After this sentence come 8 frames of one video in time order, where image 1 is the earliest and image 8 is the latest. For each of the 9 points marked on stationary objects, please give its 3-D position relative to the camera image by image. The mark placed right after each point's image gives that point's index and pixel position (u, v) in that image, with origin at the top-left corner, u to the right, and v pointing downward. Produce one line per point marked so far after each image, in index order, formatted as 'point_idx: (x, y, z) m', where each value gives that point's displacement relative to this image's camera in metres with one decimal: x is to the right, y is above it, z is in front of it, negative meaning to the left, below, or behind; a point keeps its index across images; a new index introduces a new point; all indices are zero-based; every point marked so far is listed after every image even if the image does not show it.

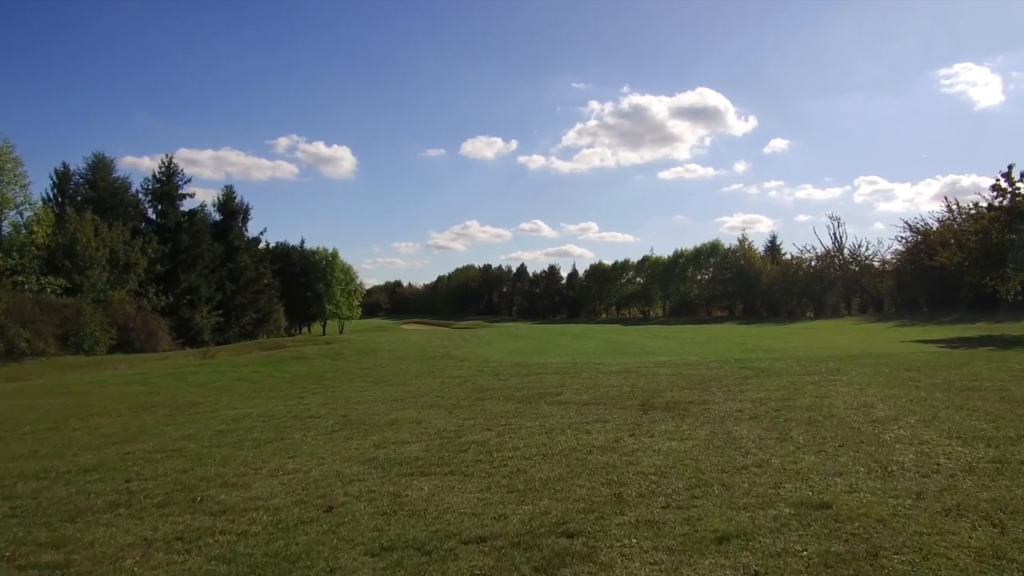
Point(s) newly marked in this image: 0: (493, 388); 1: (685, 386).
0: (-0.5, -2.7, +17.3) m
1: (+4.2, -2.4, +15.2) m
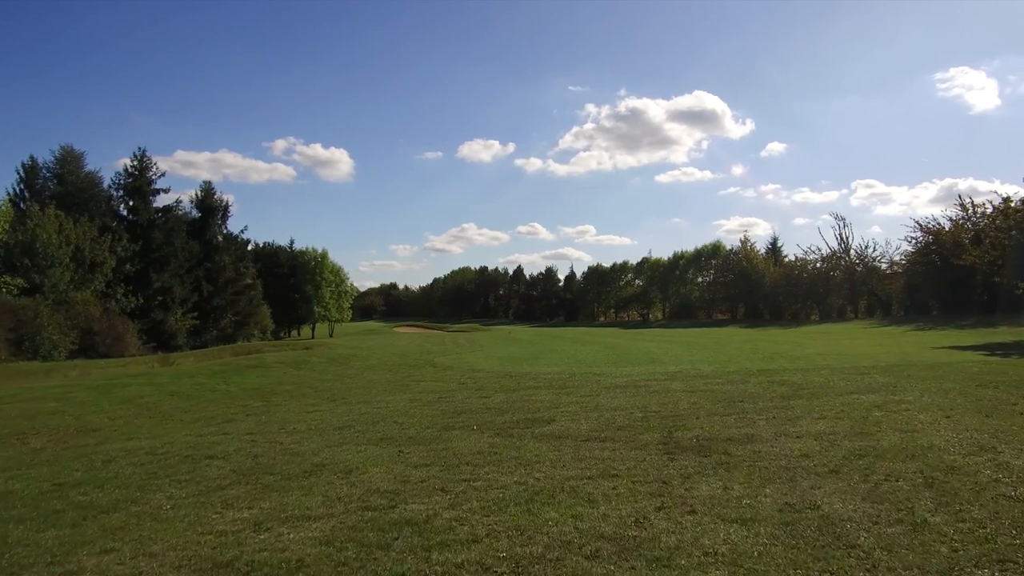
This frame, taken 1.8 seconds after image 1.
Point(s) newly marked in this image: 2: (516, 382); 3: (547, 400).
0: (-0.9, -2.7, +13.9) m
1: (+3.8, -2.3, +11.8) m
2: (+0.1, -2.9, +19.3) m
3: (+0.8, -2.6, +14.8) m
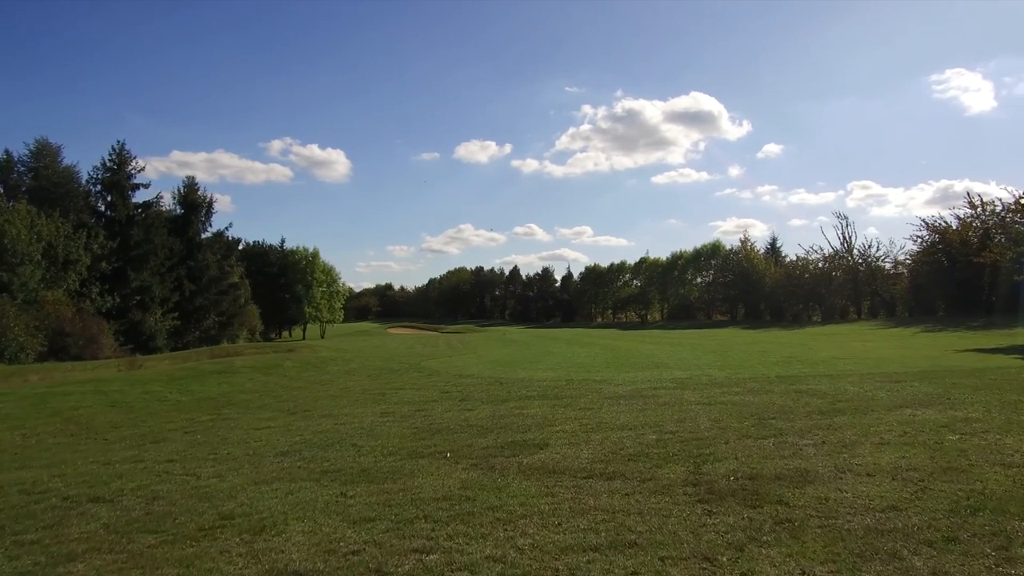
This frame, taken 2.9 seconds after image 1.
0: (-1.2, -2.6, +11.6) m
1: (+3.5, -2.2, +9.6) m
2: (-0.2, -2.8, +17.1) m
3: (+0.6, -2.5, +12.6) m
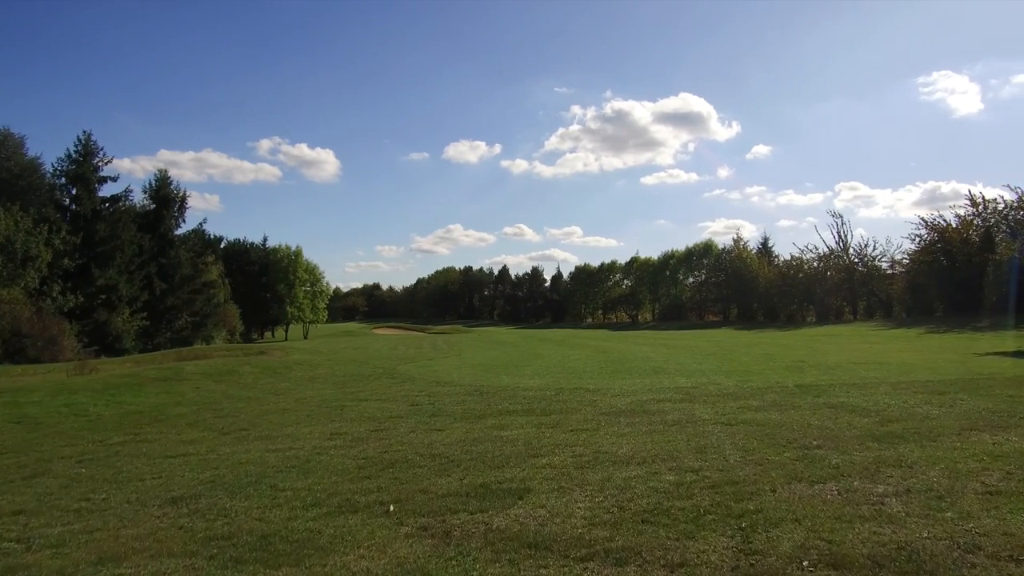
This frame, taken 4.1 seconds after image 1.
0: (-1.6, -2.5, +9.2) m
1: (+3.2, -2.1, +7.2) m
2: (-0.6, -2.7, +14.6) m
3: (+0.2, -2.4, +10.2) m
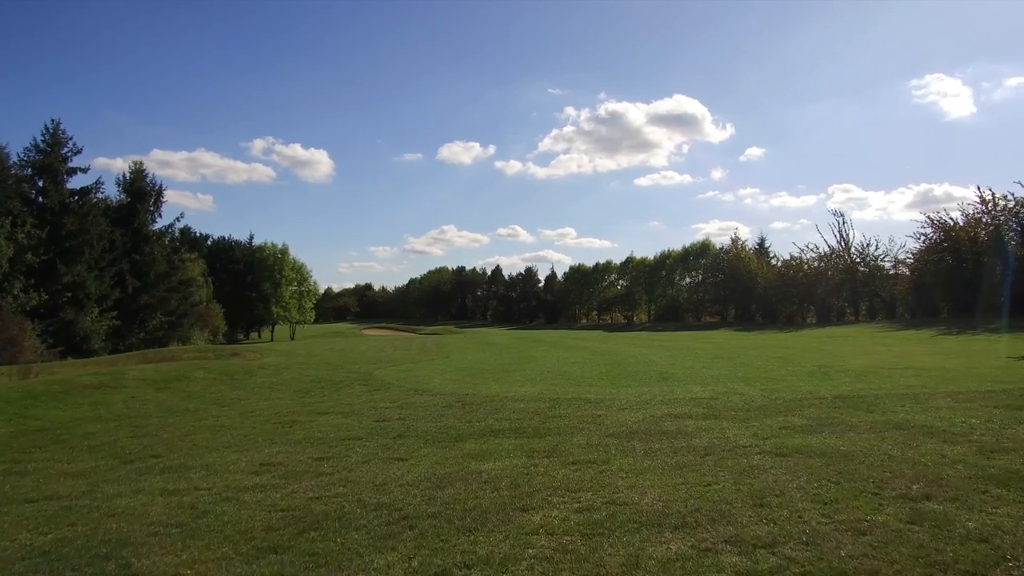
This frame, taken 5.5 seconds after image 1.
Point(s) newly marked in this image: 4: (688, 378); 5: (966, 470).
0: (-1.8, -2.3, +6.5) m
1: (+3.0, -1.9, +4.7) m
2: (-0.9, -2.5, +12.0) m
3: (0.0, -2.2, +7.6) m
4: (+5.4, -2.7, +19.4) m
5: (+5.0, -2.0, +6.9) m
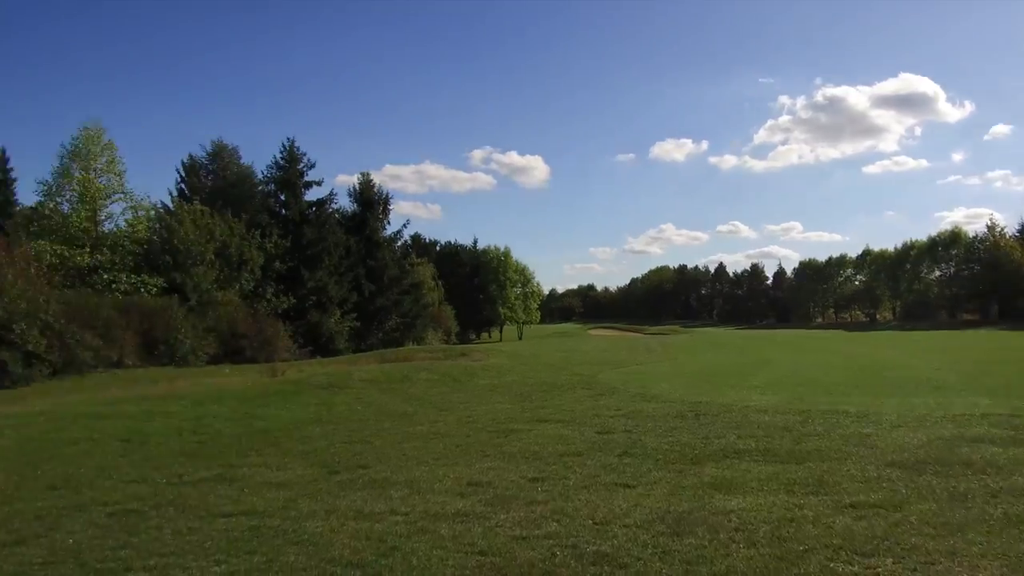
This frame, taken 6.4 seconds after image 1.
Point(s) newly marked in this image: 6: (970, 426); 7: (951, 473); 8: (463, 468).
0: (+0.3, -2.1, +5.0) m
1: (+4.3, -1.6, +1.8) m
2: (+2.8, -2.4, +10.0) m
3: (+2.3, -2.0, +5.5) m
4: (+11.0, -2.4, +15.1) m
5: (+6.9, -1.7, +3.4) m
6: (+7.0, -2.2, +9.7) m
7: (+4.8, -2.1, +7.2) m
8: (-0.8, -2.5, +8.7) m
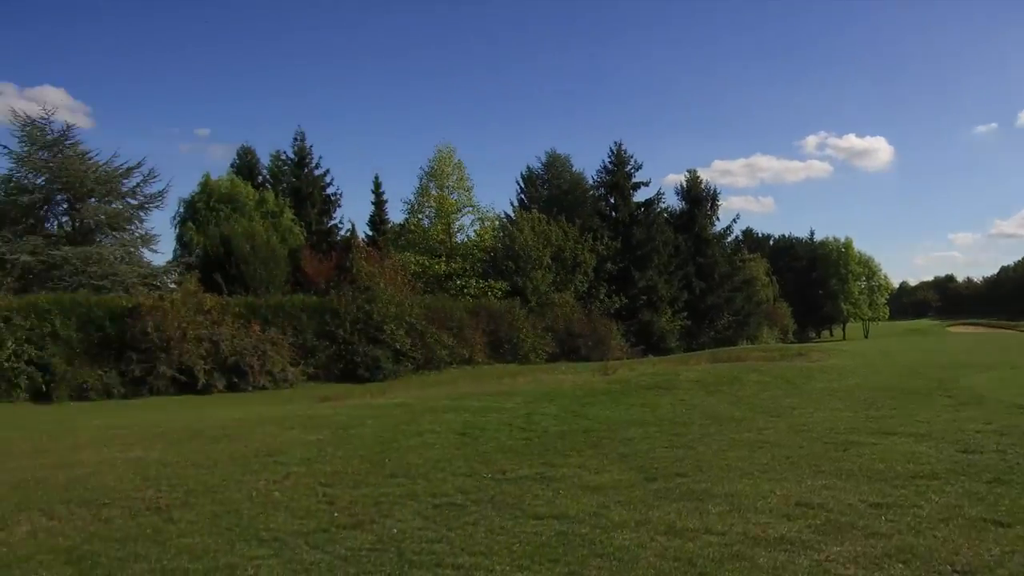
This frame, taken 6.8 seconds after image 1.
0: (+2.5, -2.0, +3.9) m
1: (+4.7, -1.4, -0.7) m
2: (+6.9, -2.1, +7.3) m
3: (+4.5, -1.9, +3.4) m
4: (+16.4, -1.9, +8.5) m
5: (+7.7, -1.3, -0.4) m
6: (+10.5, -1.8, +5.3) m
7: (+7.5, -1.8, +3.9) m
8: (+3.1, -2.4, +7.7) m
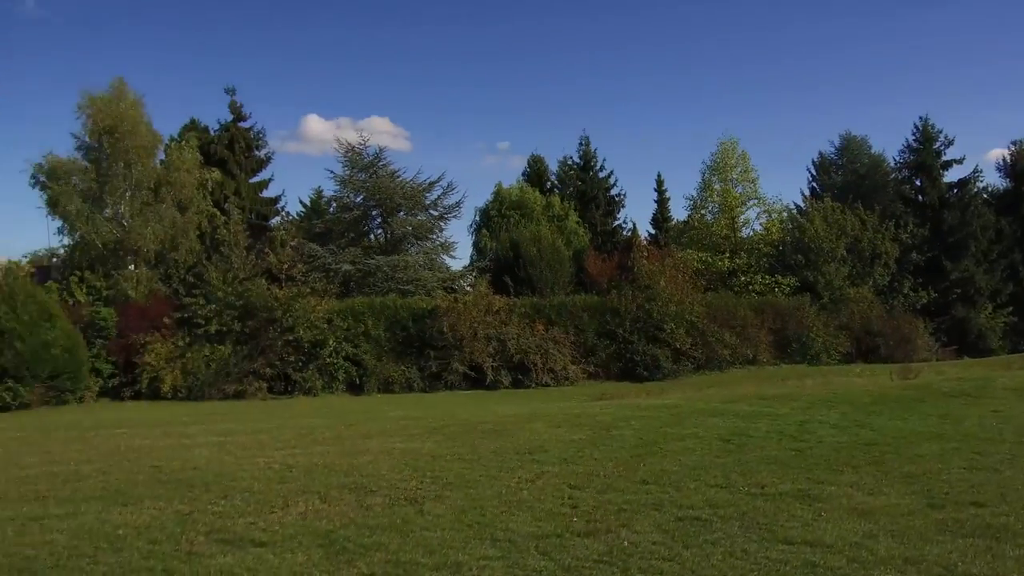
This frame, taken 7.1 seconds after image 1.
0: (+2.5, -2.2, +2.0) m
1: (+2.9, -1.6, -3.1) m
2: (+7.9, -2.3, +3.6) m
3: (+4.2, -2.1, +0.9) m
4: (+17.2, -1.9, +1.2) m
5: (+5.8, -1.5, -3.8) m
6: (+10.5, -1.9, +0.4) m
7: (+7.2, -1.9, +0.2) m
8: (+4.5, -2.6, +5.4) m
